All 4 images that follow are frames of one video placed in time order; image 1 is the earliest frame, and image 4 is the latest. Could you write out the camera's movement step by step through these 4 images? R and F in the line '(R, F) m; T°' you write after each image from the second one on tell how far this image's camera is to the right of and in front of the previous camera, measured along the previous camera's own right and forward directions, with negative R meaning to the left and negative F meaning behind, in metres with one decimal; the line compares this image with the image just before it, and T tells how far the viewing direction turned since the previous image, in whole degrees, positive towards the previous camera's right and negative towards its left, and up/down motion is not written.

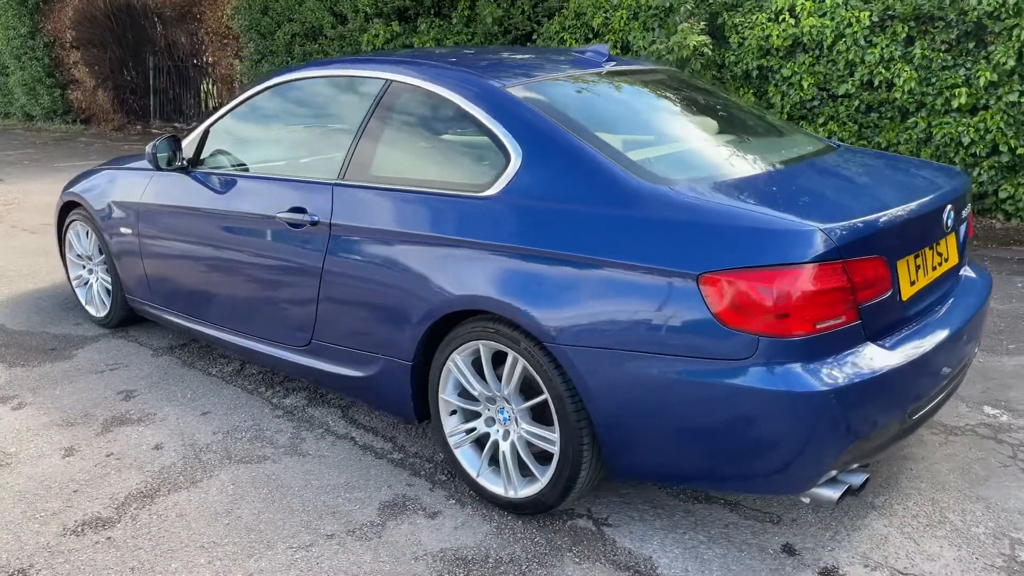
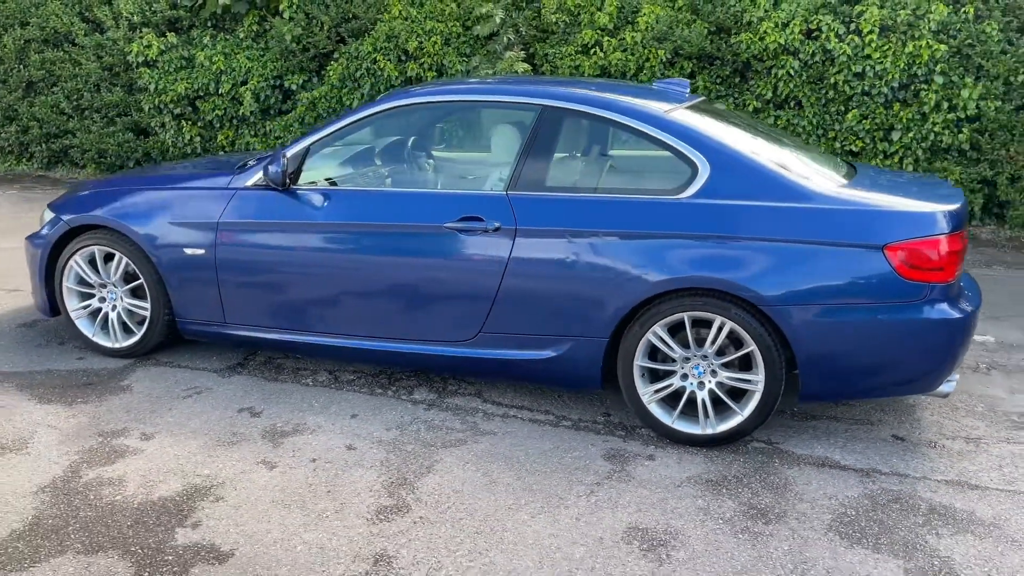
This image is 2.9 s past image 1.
(-2.4, -0.2) m; +23°
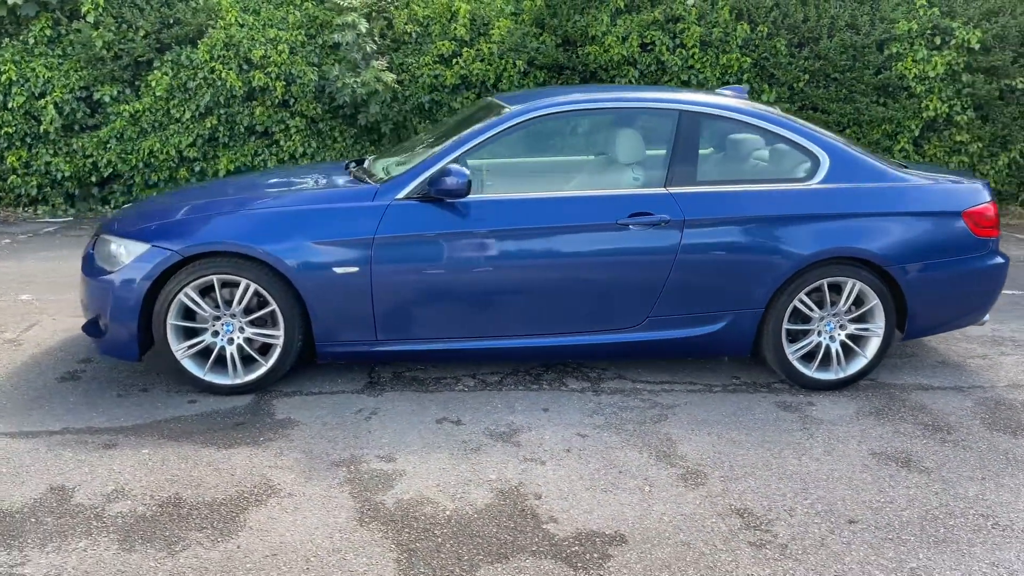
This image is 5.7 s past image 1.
(-2.5, +0.2) m; +22°
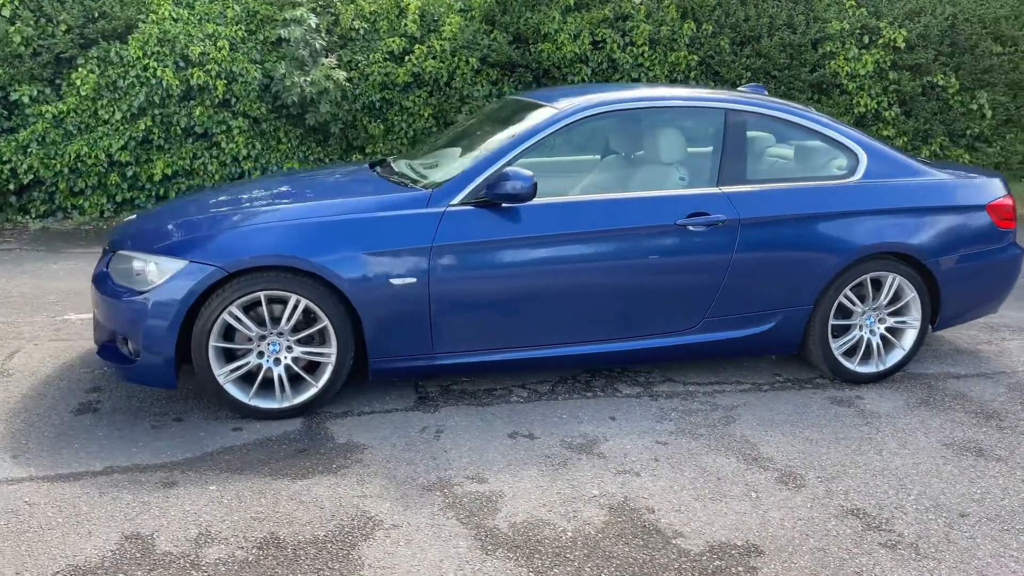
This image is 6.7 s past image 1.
(-0.9, +0.2) m; +7°
